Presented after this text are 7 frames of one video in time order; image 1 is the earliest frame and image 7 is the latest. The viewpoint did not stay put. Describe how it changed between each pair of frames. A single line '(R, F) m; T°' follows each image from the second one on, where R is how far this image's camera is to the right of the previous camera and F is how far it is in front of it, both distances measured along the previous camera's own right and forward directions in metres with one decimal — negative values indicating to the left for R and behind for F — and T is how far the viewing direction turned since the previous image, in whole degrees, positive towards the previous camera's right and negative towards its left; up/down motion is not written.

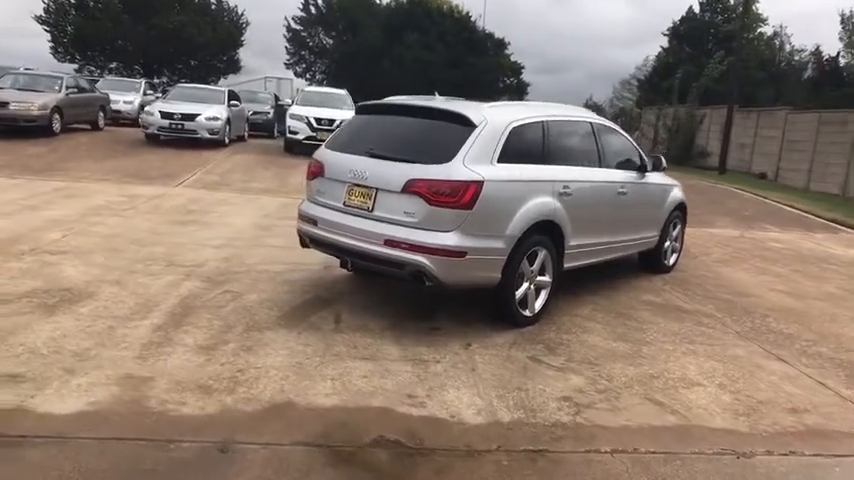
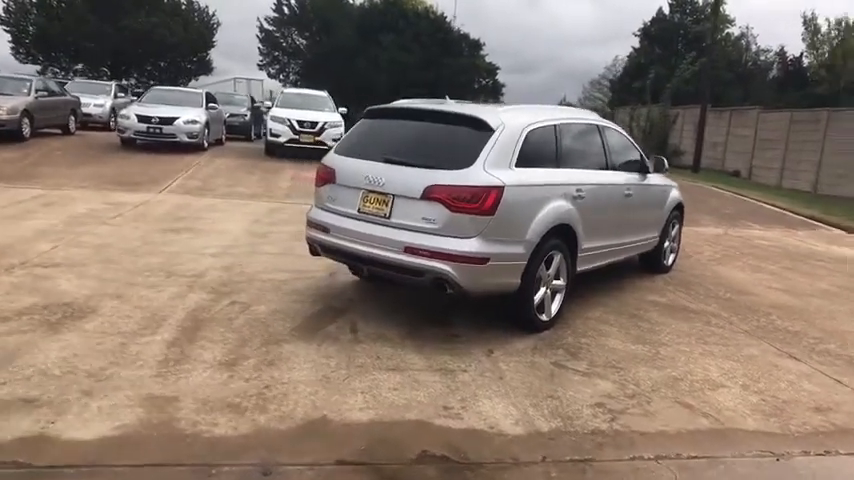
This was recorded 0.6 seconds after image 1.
(-0.4, +0.1) m; +3°
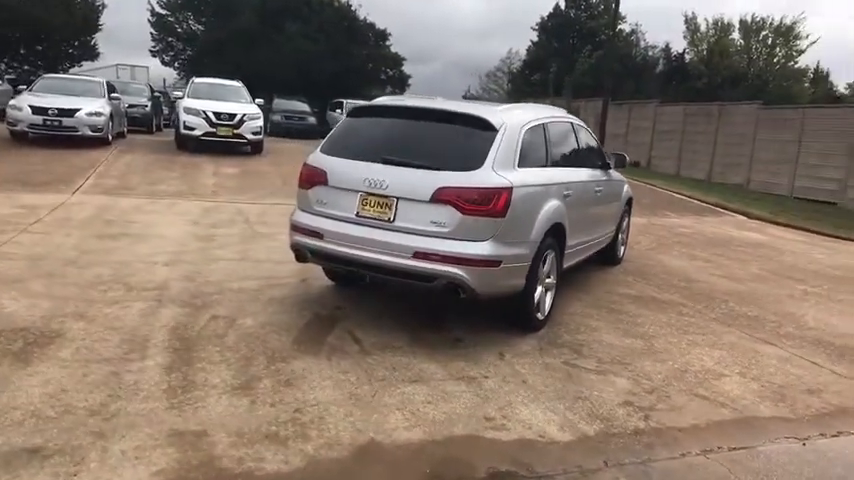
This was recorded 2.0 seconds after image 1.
(-0.9, +0.3) m; +10°
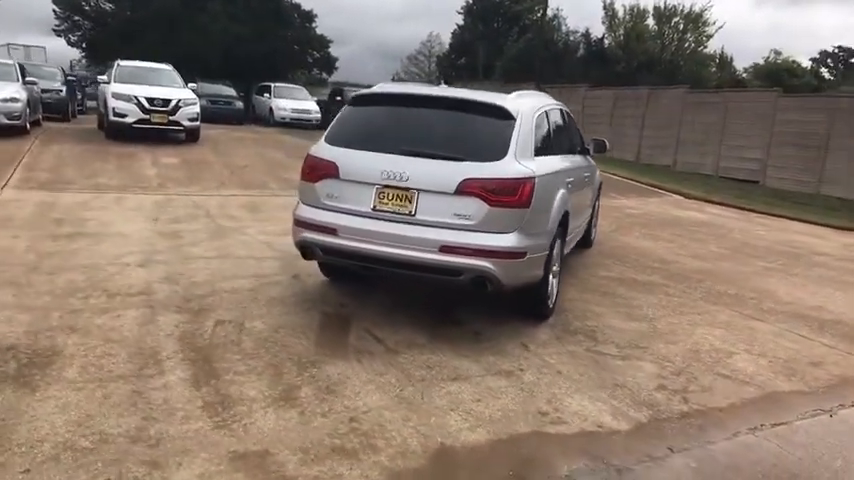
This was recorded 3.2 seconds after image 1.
(-0.9, +0.2) m; +8°
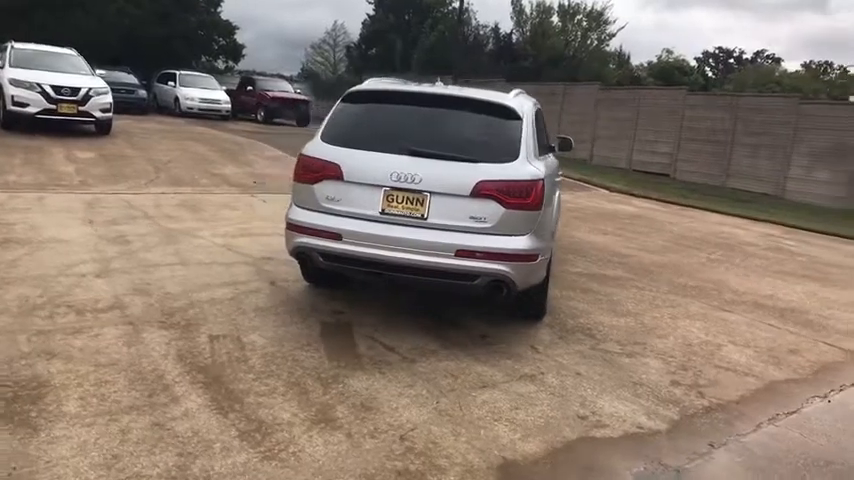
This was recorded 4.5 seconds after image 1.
(-0.9, +0.2) m; +9°
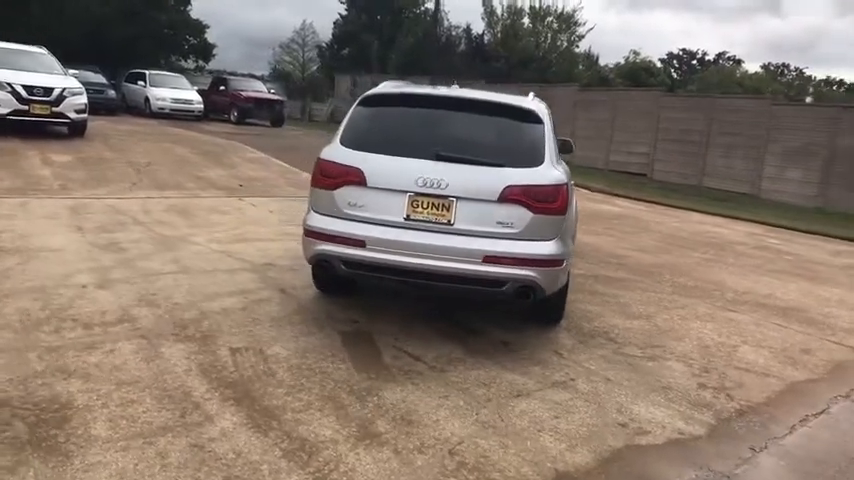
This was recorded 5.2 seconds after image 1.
(-0.5, +0.1) m; +3°
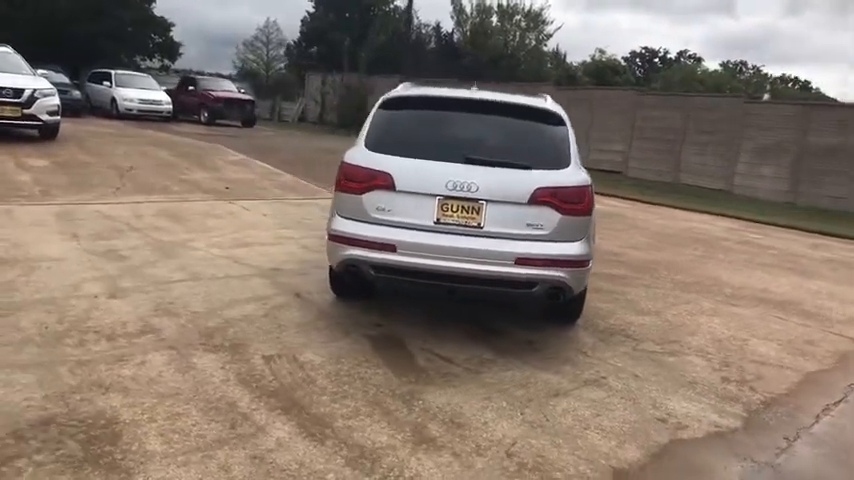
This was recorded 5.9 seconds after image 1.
(-0.5, 0.0) m; +3°
